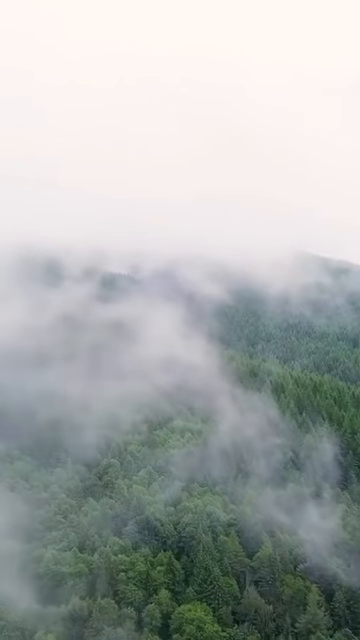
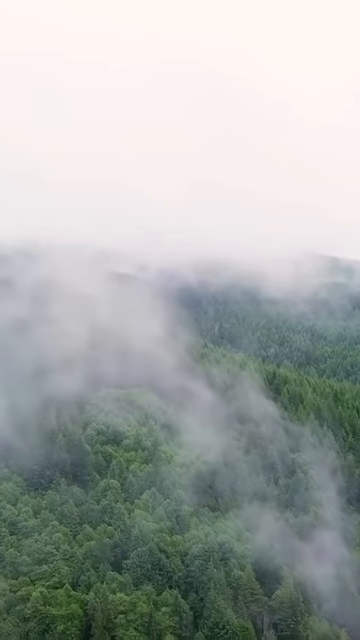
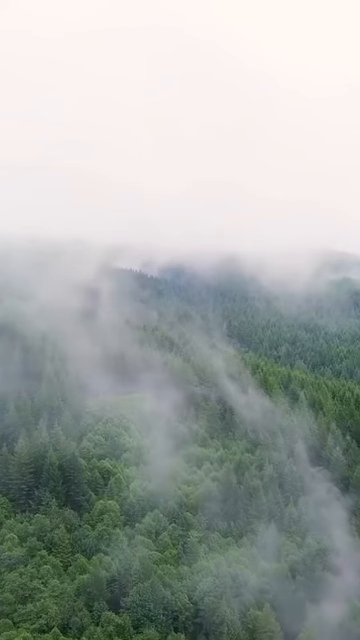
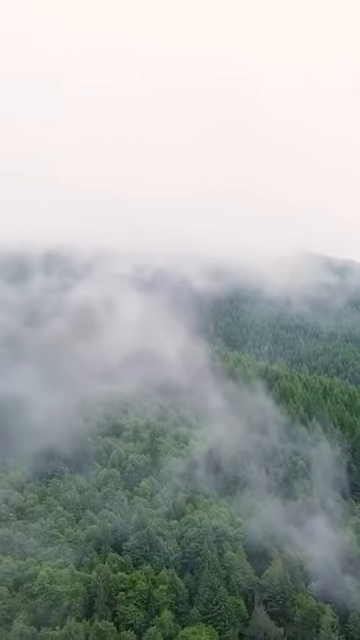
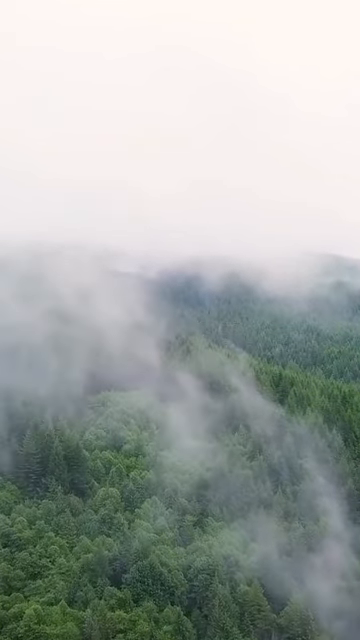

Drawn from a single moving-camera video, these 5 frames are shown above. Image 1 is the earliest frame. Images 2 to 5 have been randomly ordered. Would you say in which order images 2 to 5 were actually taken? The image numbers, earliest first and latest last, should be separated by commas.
4, 2, 5, 3
